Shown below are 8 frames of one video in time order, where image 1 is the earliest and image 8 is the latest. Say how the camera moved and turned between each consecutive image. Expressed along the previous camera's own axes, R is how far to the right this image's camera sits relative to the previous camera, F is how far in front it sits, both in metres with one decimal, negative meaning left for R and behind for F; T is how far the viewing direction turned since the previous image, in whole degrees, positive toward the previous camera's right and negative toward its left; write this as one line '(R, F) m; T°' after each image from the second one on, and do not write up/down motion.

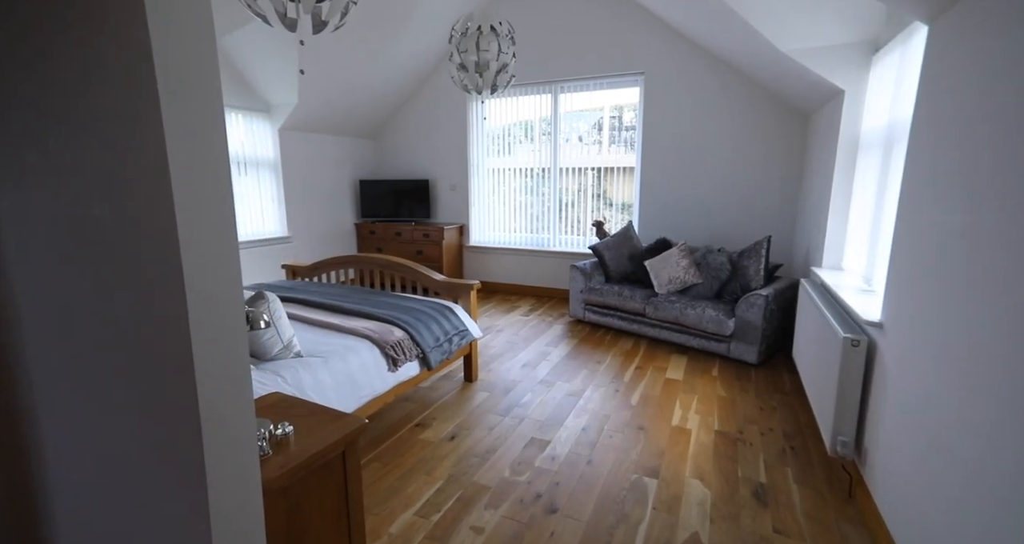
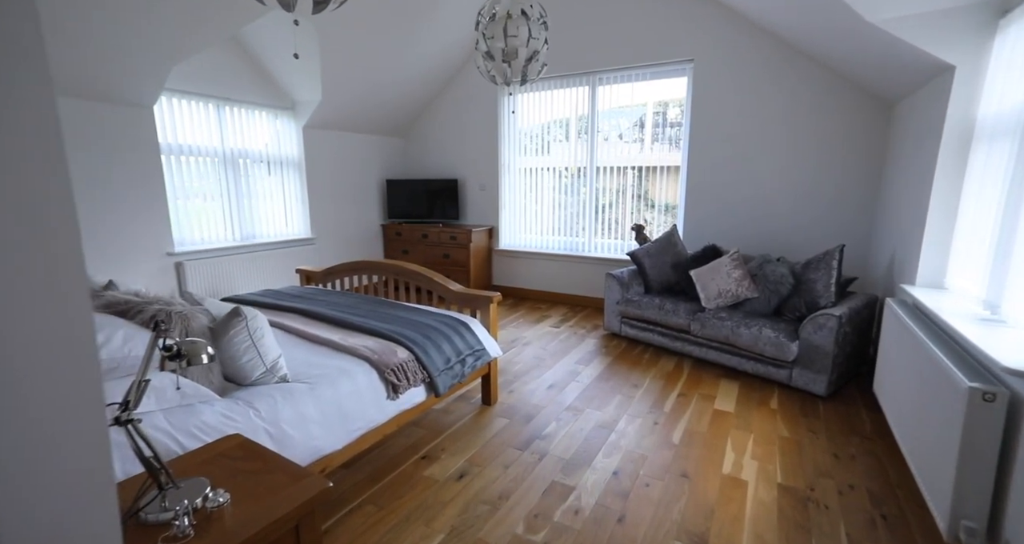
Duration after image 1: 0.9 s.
(+0.1, +0.3) m; -5°
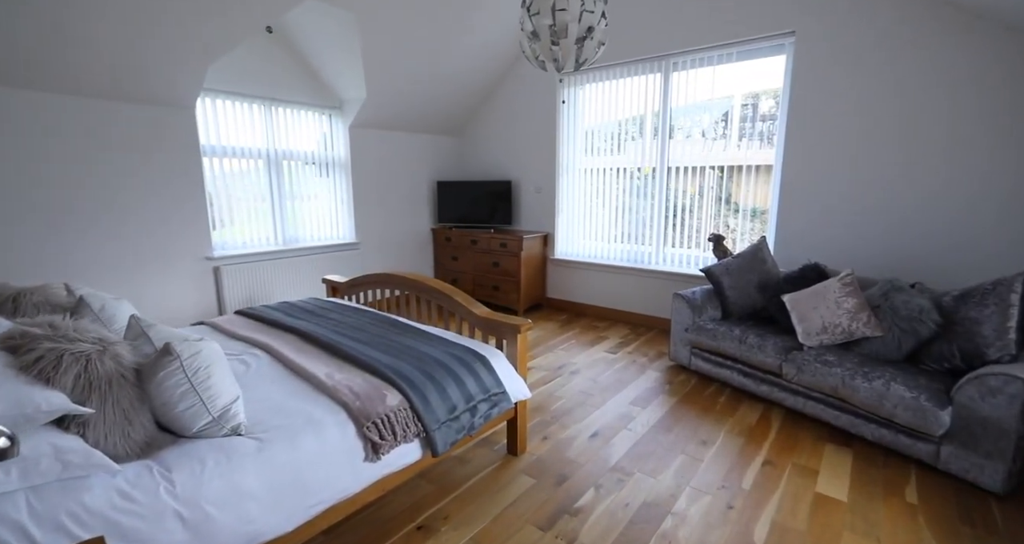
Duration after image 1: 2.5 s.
(+0.2, +0.5) m; -9°
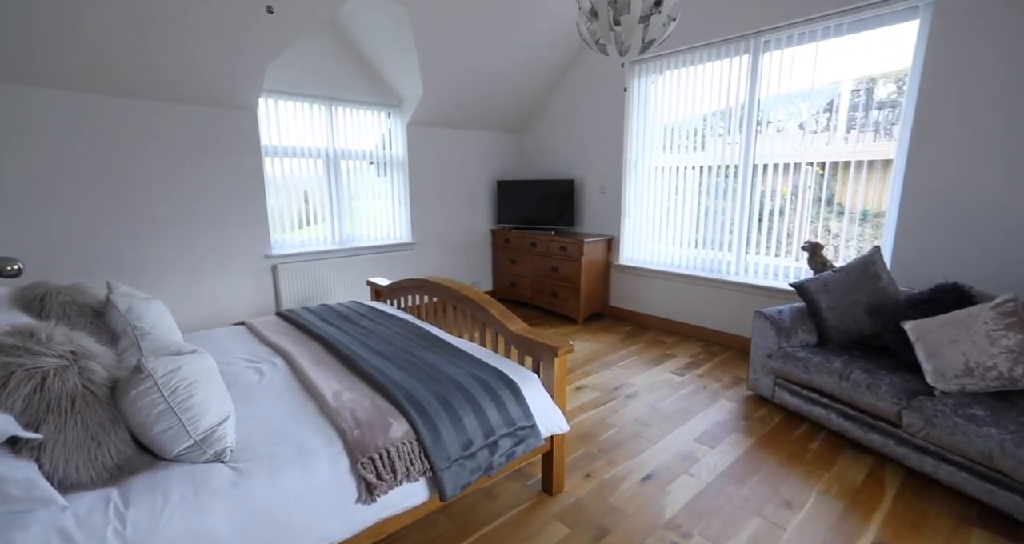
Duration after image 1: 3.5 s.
(+0.1, +0.3) m; -9°
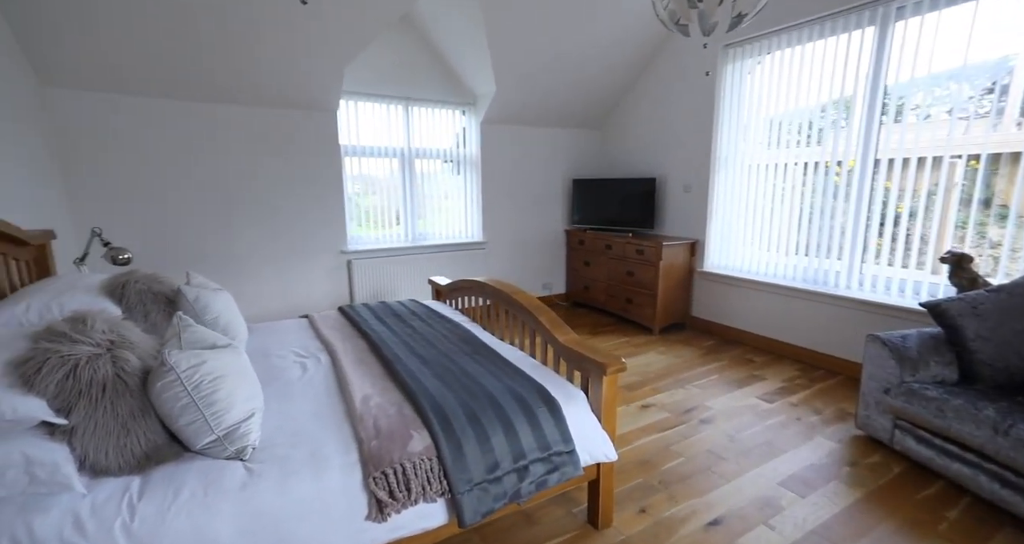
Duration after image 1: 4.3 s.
(+0.1, +0.2) m; -11°
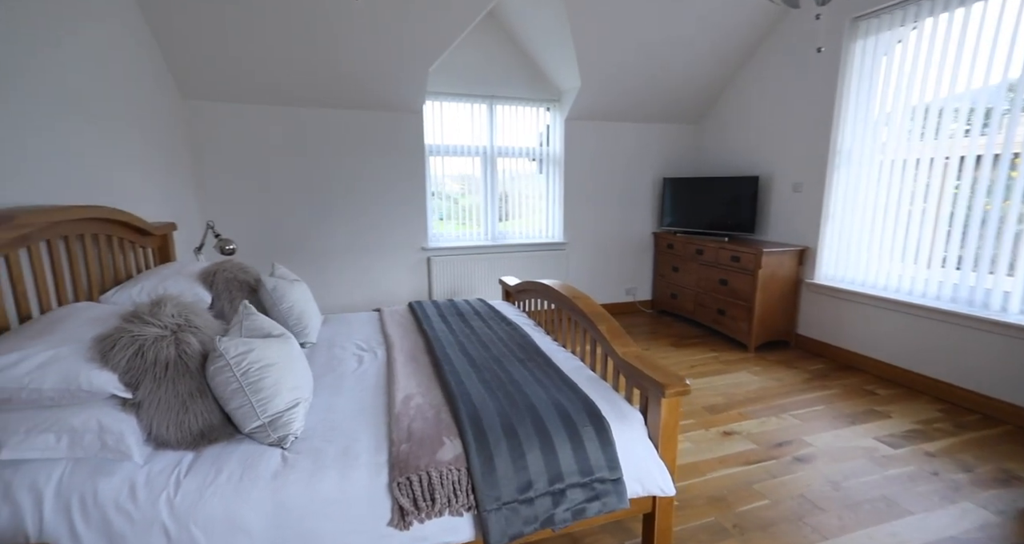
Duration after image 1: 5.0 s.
(+0.1, +0.1) m; -12°
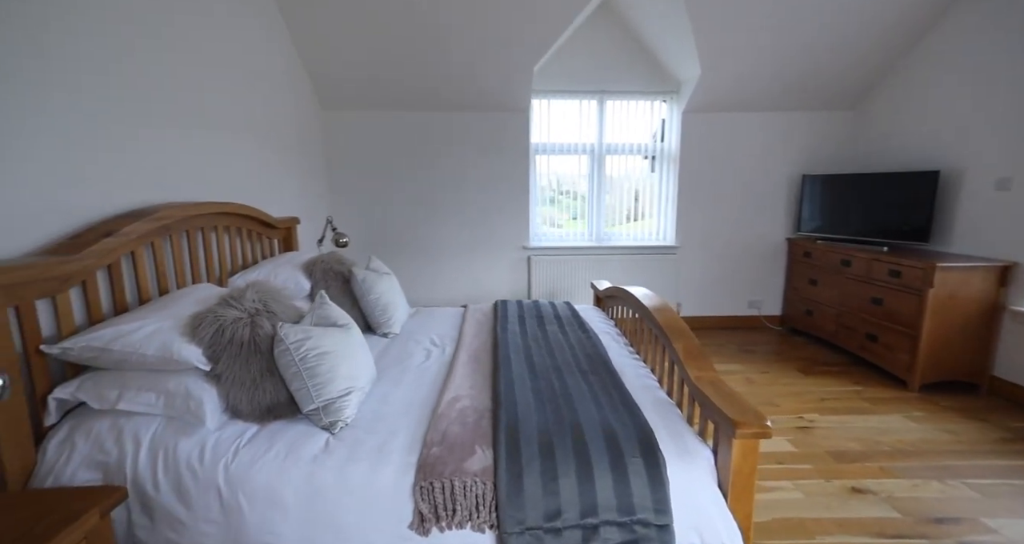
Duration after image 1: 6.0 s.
(+0.2, +0.1) m; -16°
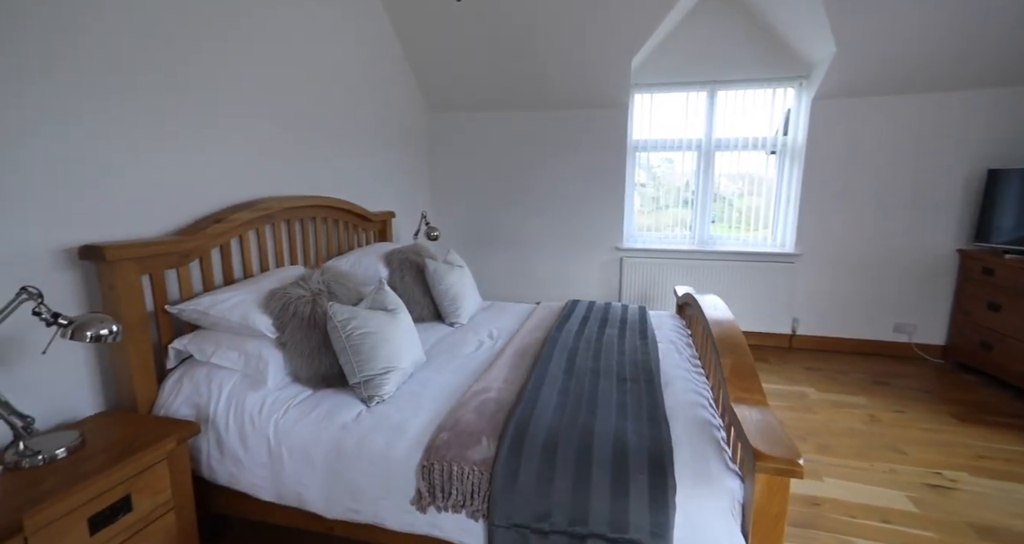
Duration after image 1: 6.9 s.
(+0.3, 0.0) m; -16°
